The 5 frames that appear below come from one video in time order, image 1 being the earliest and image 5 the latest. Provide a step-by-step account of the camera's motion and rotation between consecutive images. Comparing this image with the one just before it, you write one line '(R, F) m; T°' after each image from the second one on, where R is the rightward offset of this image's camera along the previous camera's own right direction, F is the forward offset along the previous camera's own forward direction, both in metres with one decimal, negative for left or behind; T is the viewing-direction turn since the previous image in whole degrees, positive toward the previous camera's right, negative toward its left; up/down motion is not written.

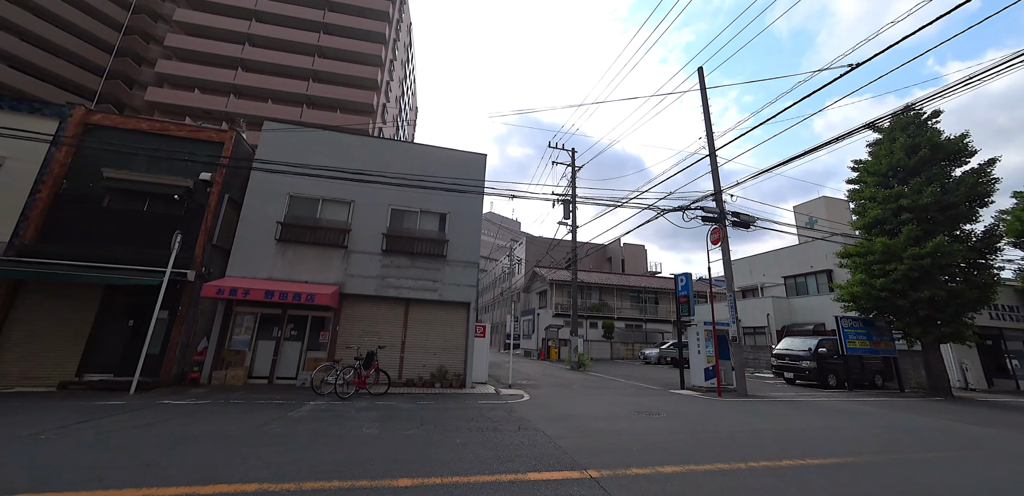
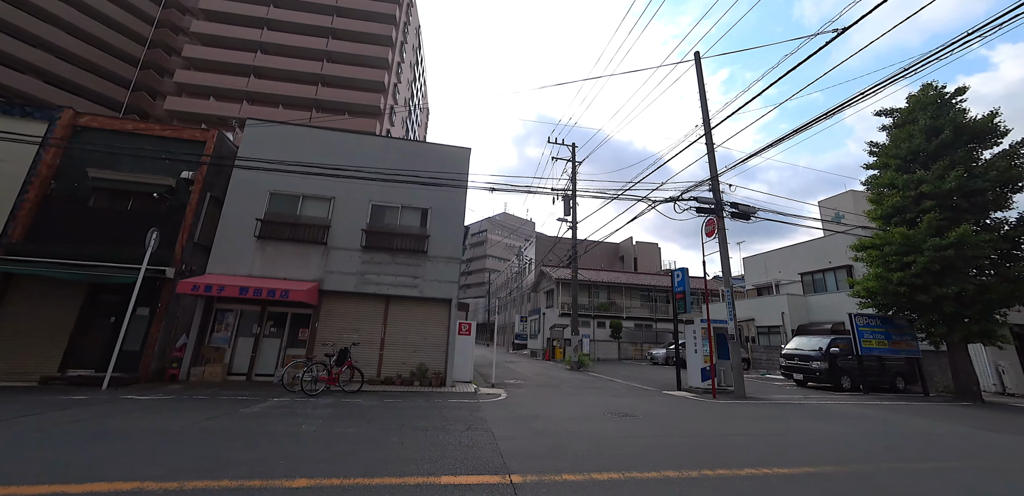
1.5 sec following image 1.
(+1.1, +0.4) m; -3°
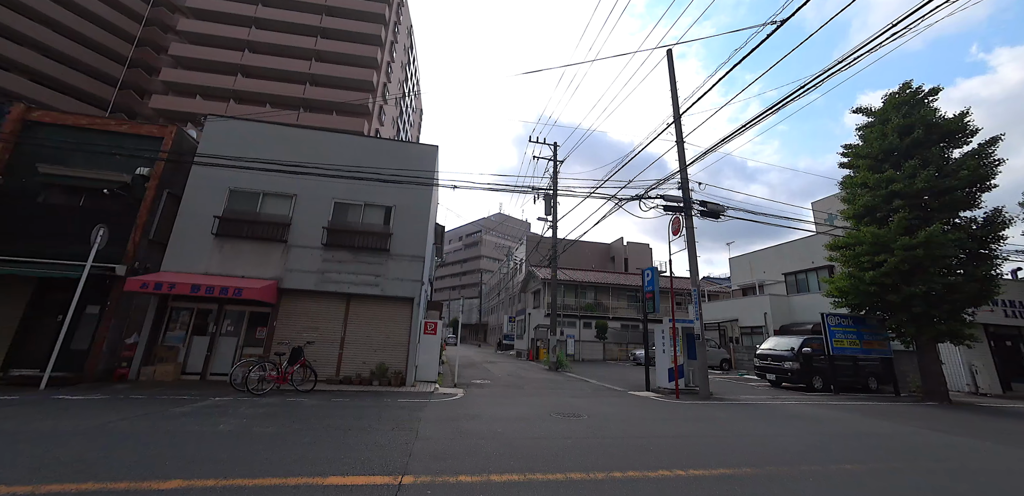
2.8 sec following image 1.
(+1.0, +0.1) m; 0°
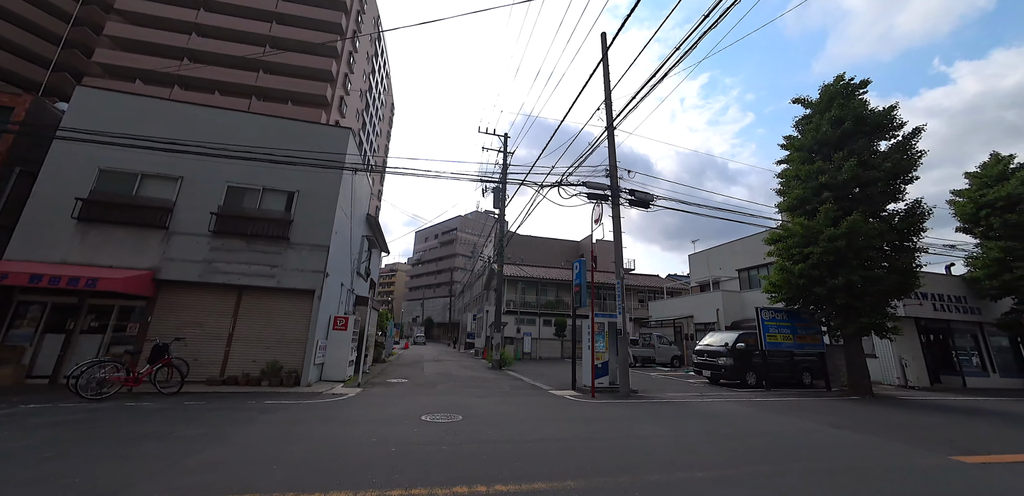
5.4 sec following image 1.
(+1.9, +0.7) m; +3°
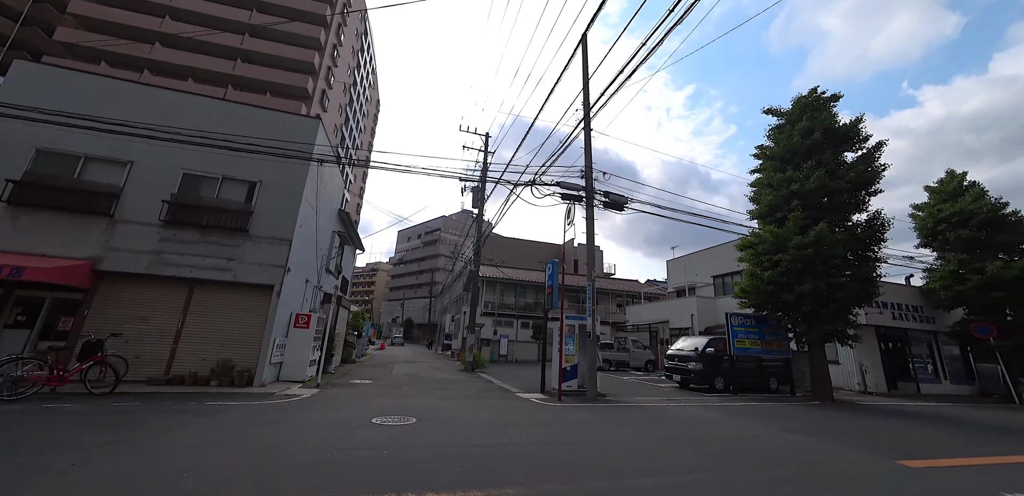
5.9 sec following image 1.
(+0.4, +0.2) m; +2°
